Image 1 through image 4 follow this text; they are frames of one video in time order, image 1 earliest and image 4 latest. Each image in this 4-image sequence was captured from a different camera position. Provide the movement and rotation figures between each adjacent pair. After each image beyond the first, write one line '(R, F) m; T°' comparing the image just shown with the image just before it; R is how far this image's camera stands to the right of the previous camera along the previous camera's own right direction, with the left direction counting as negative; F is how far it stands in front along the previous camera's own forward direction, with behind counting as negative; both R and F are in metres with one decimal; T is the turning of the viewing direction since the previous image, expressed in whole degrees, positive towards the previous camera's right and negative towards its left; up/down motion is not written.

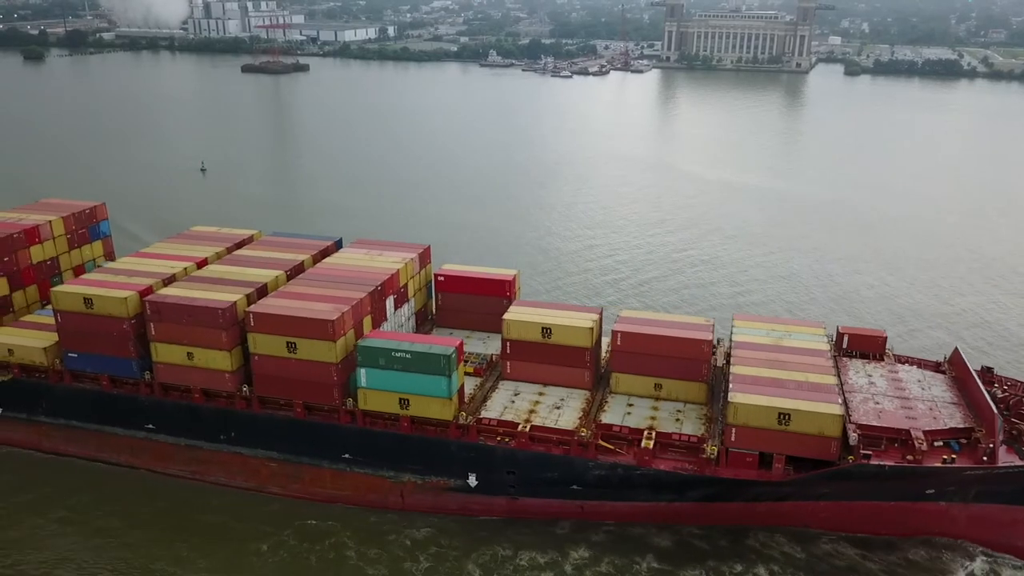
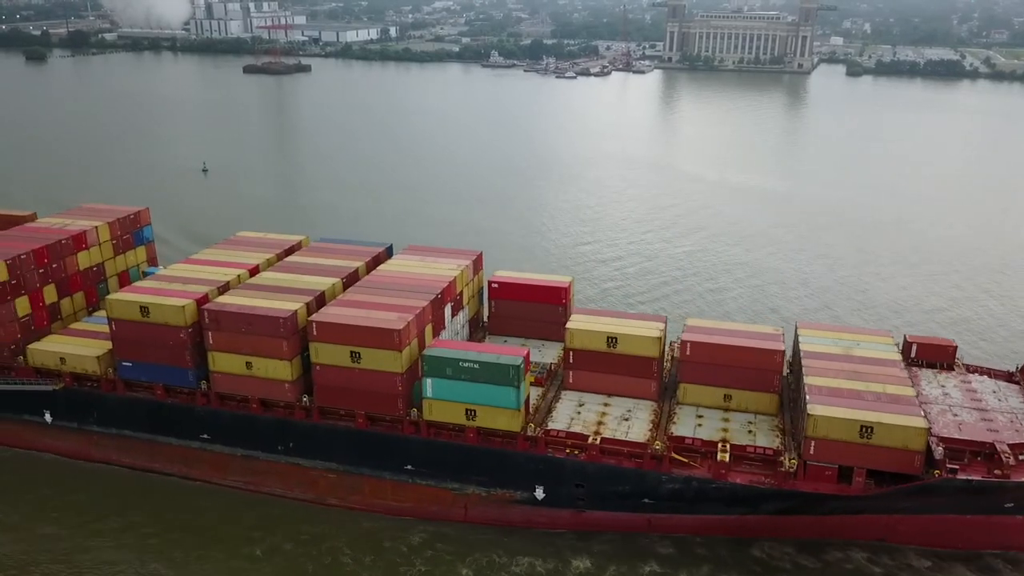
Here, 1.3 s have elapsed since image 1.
(-1.7, +0.4) m; 0°
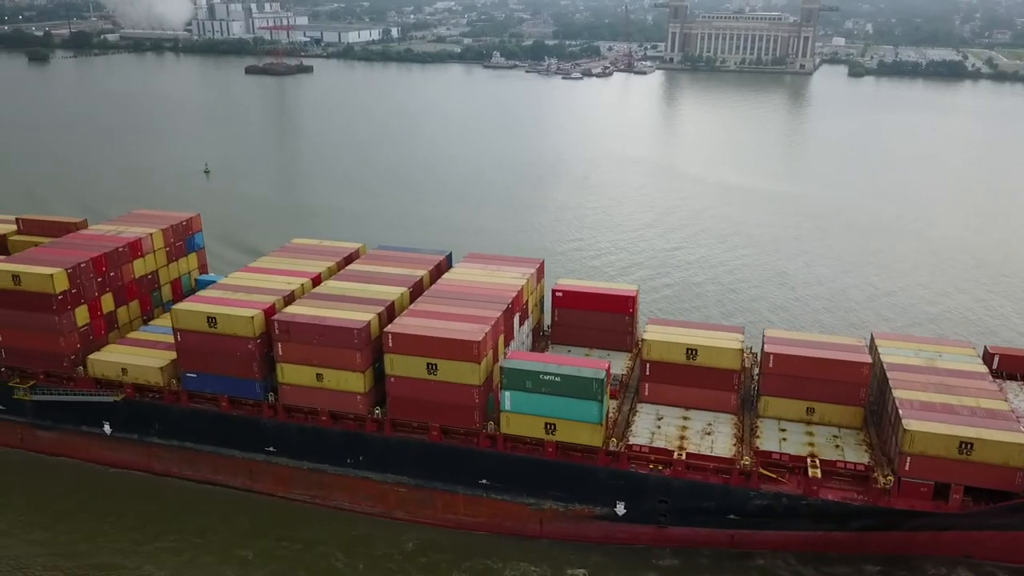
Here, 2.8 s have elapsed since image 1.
(-2.0, +0.4) m; 0°
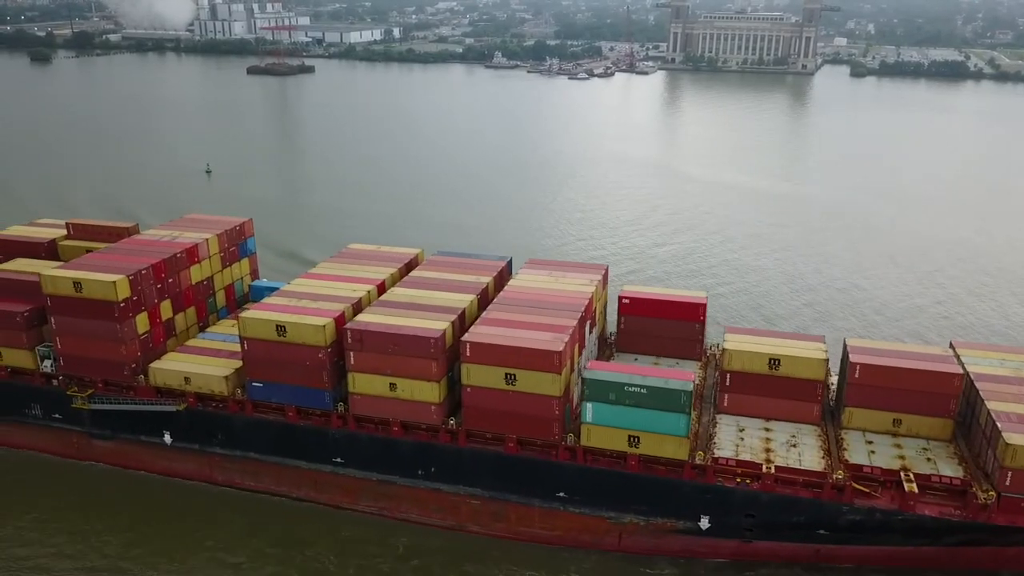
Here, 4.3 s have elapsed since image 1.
(-2.0, +0.5) m; 0°
